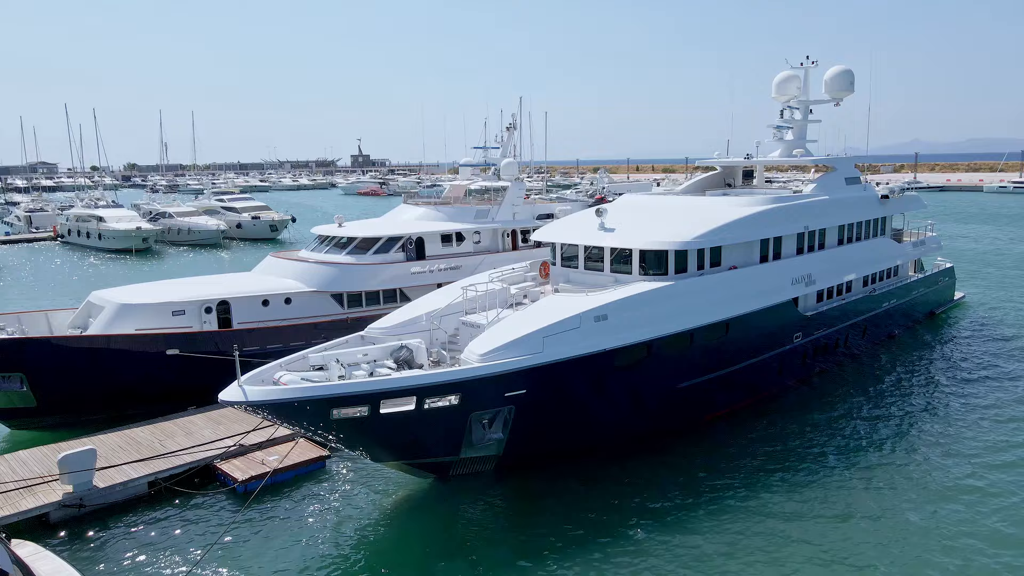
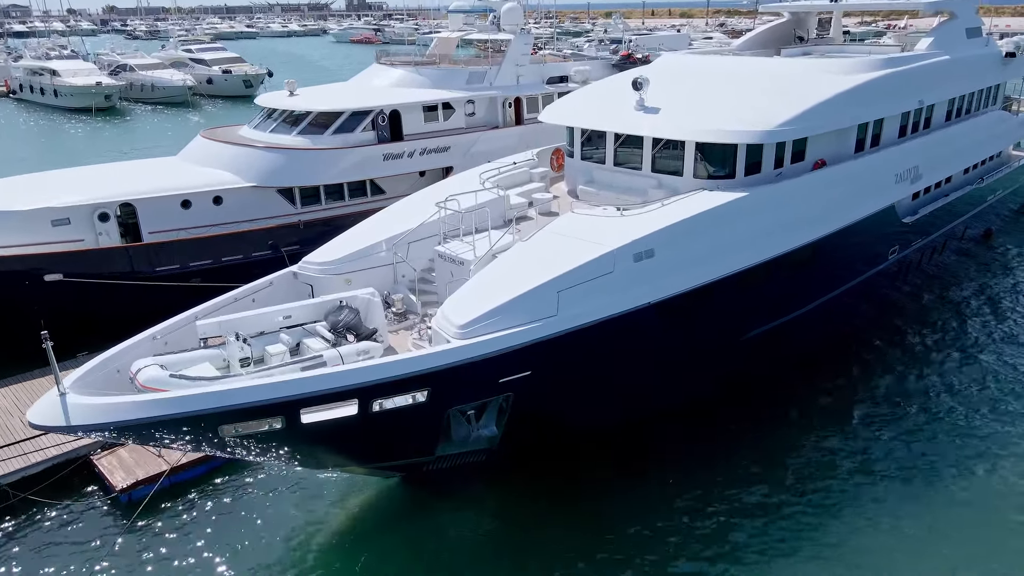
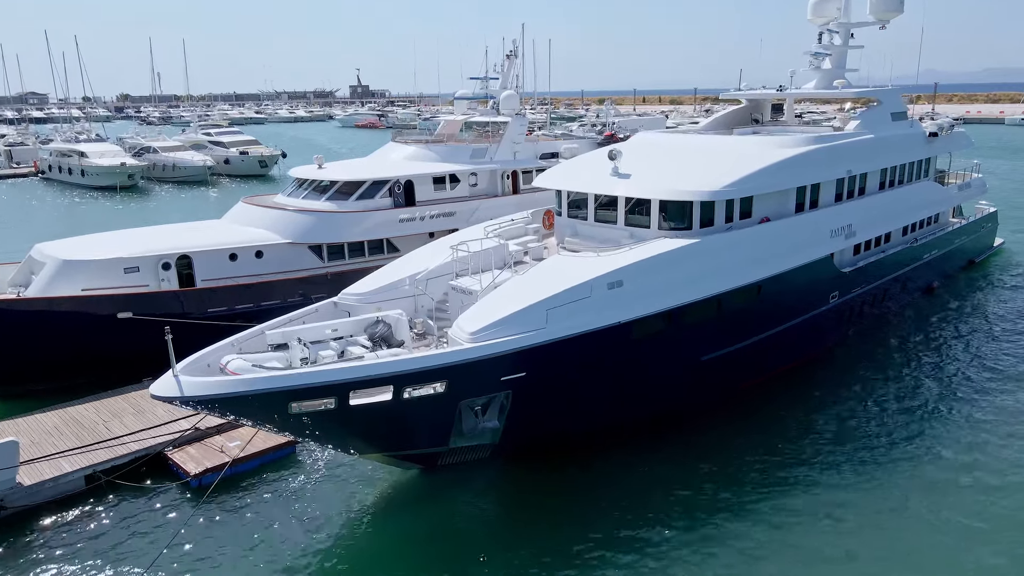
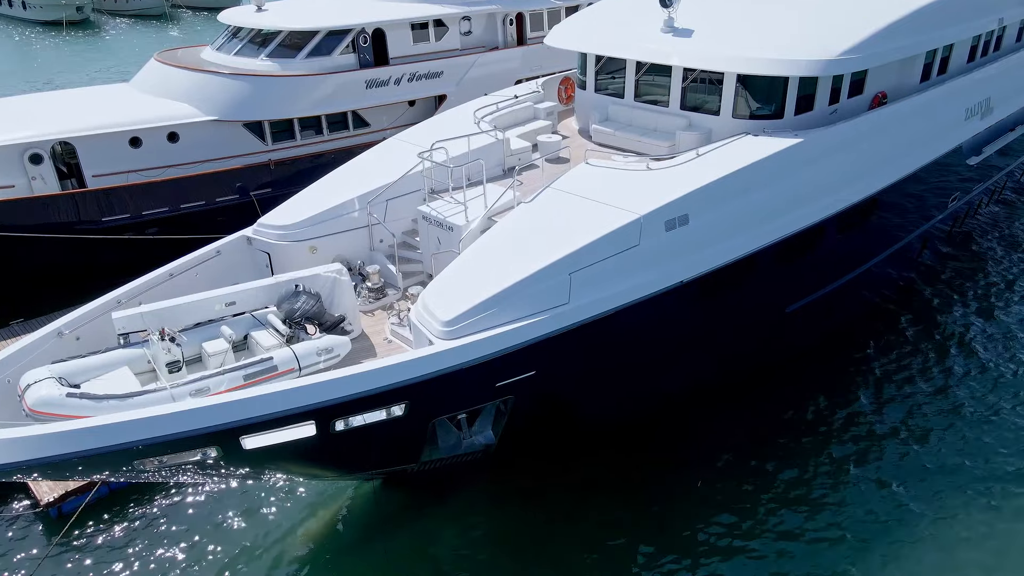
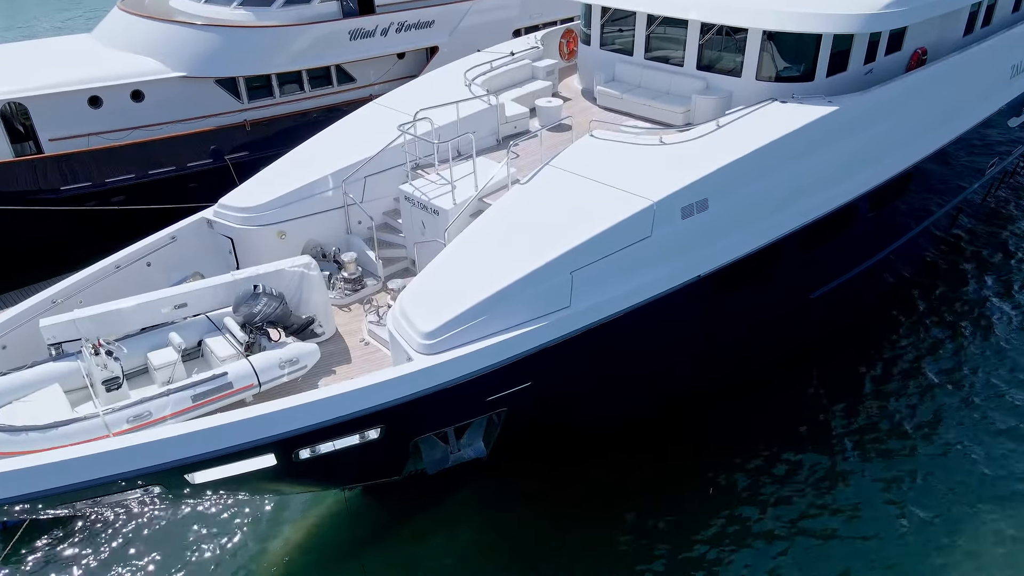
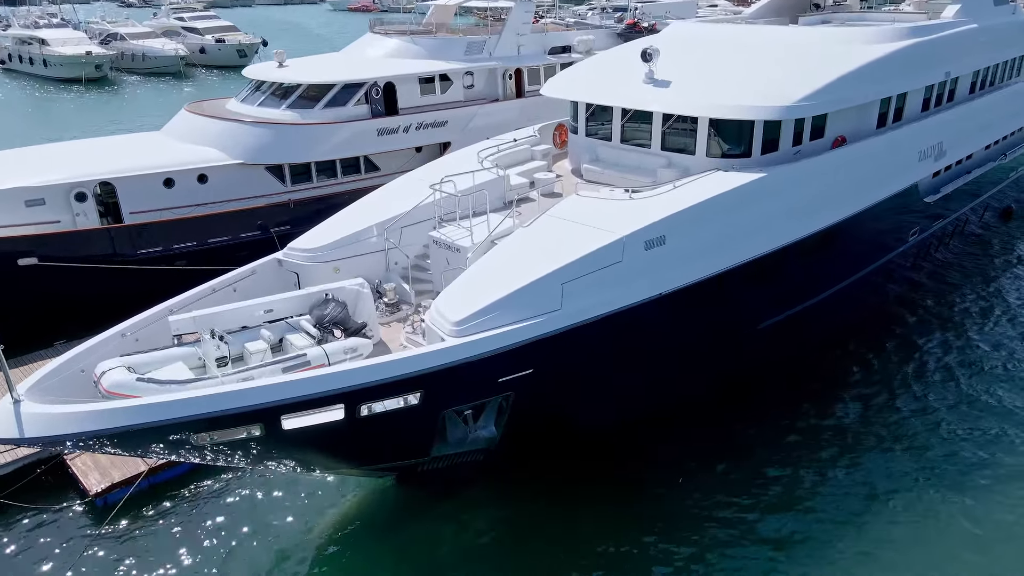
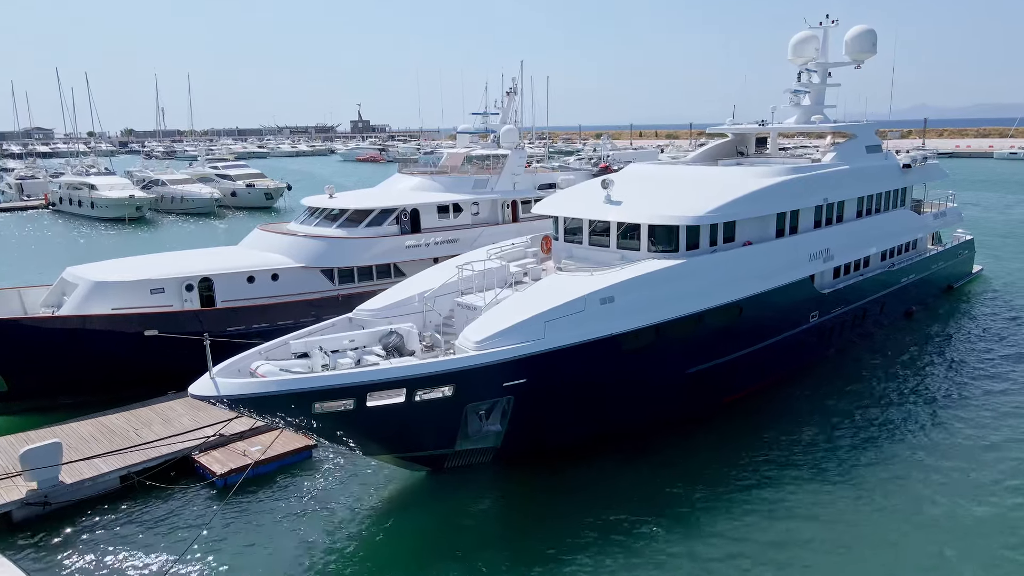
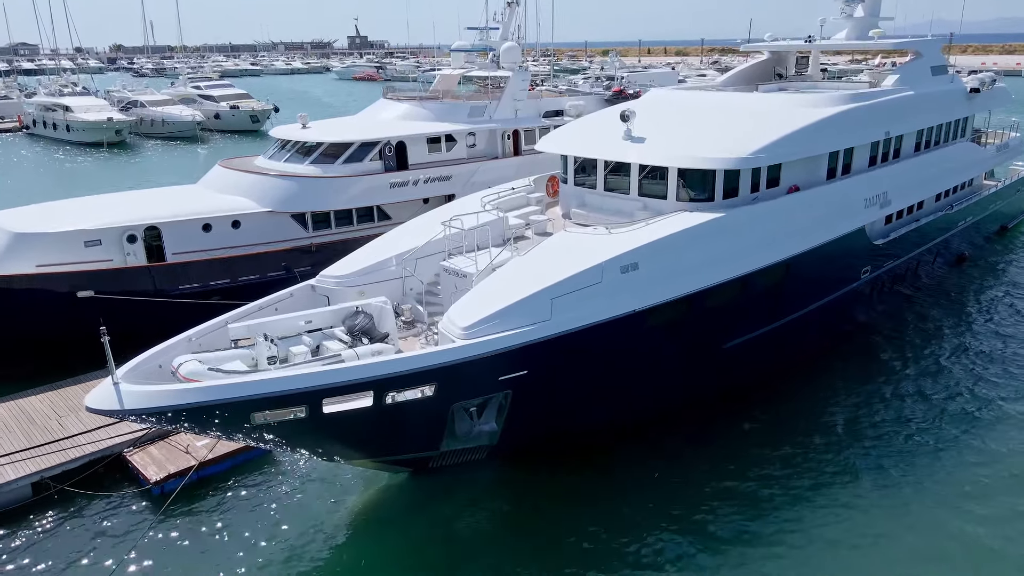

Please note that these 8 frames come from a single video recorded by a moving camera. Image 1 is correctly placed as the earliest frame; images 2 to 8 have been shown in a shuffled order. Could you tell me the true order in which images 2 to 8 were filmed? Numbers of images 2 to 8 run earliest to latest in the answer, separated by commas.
7, 3, 8, 2, 6, 4, 5
